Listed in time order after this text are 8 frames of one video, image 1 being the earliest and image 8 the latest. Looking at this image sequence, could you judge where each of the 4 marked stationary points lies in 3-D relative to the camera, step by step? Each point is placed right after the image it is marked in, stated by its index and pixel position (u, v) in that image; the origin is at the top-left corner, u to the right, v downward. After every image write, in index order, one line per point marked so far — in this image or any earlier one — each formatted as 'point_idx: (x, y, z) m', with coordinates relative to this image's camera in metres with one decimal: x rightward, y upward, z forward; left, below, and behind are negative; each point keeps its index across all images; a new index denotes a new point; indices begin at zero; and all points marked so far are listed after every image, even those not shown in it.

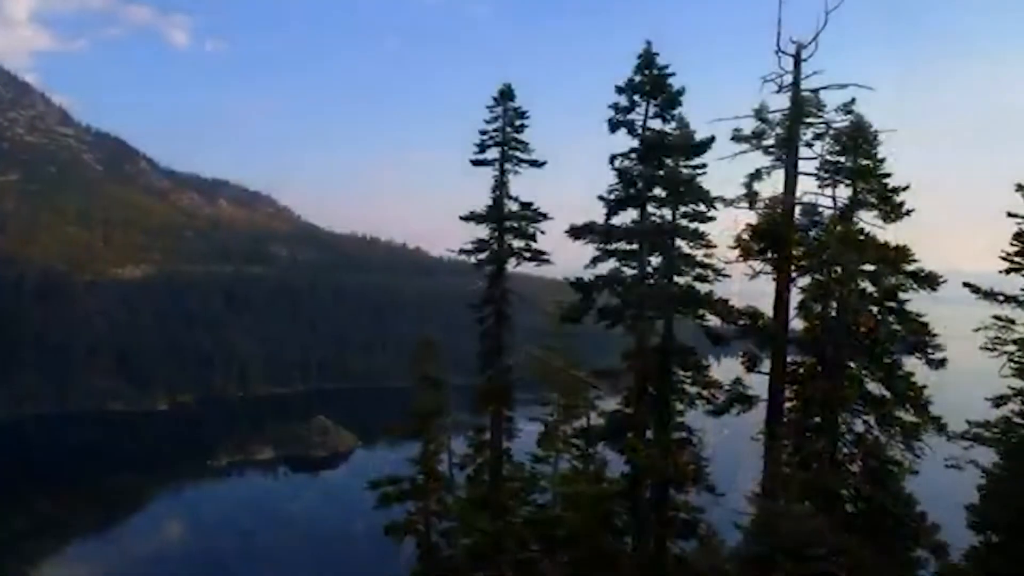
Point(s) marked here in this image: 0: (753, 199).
0: (+3.0, +1.1, +10.7) m
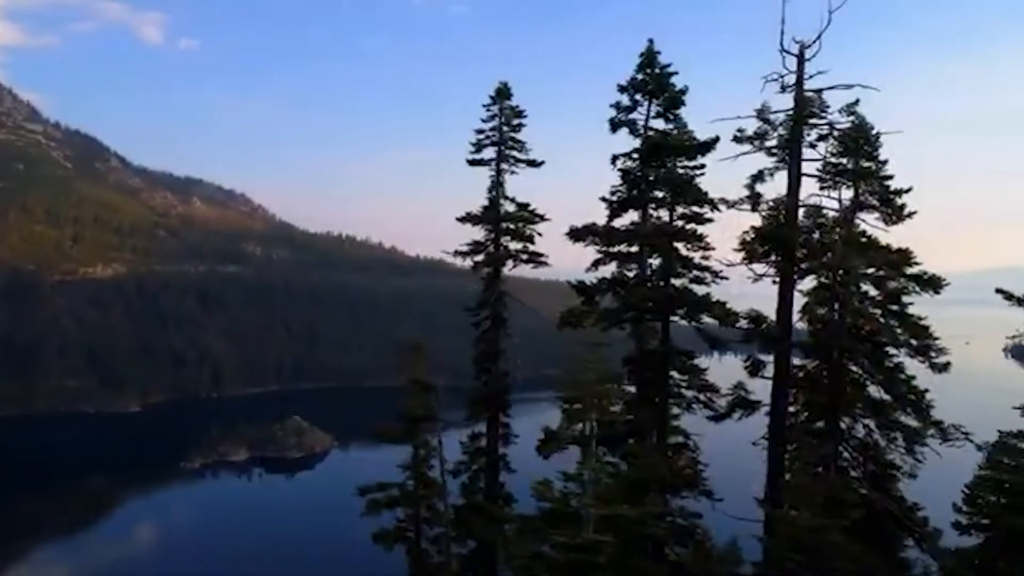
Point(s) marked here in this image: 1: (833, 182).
0: (+3.0, +1.1, +10.6) m
1: (+4.1, +1.4, +11.0) m
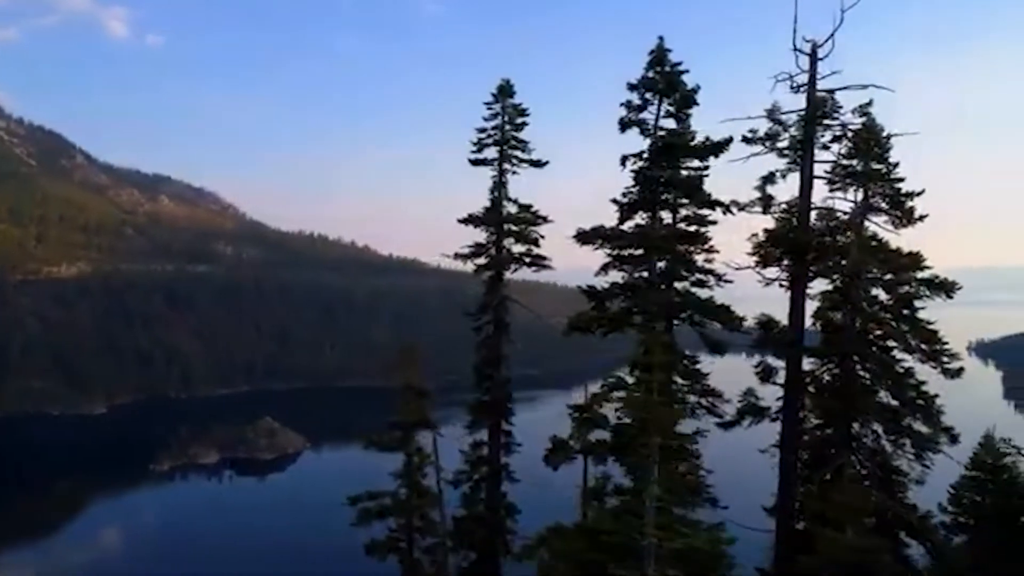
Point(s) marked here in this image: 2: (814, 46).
0: (+3.1, +1.0, +10.3) m
1: (+4.2, +1.3, +10.8) m
2: (+4.0, +3.1, +11.1) m
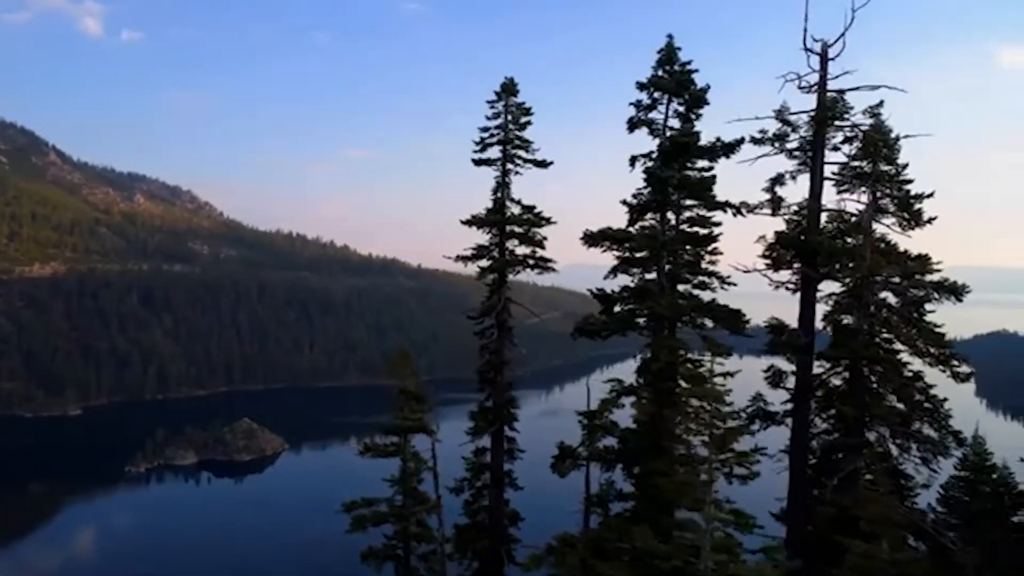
0: (+3.1, +1.0, +10.2) m
1: (+4.2, +1.3, +10.6) m
2: (+4.0, +3.1, +10.9) m
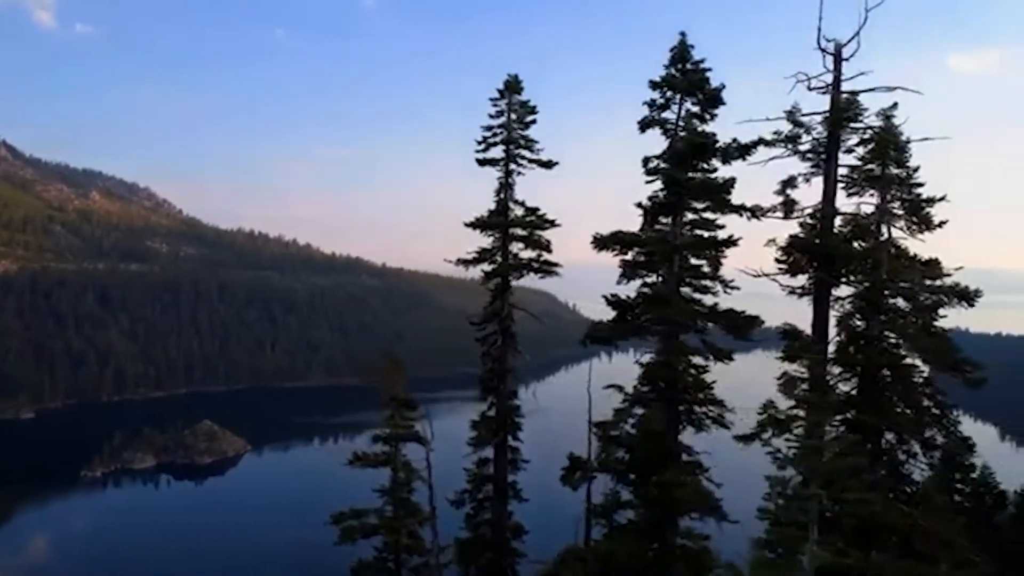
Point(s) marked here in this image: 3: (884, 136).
0: (+3.2, +0.9, +9.9) m
1: (+4.3, +1.2, +10.4) m
2: (+4.0, +3.1, +10.7) m
3: (+4.6, +1.9, +10.7) m
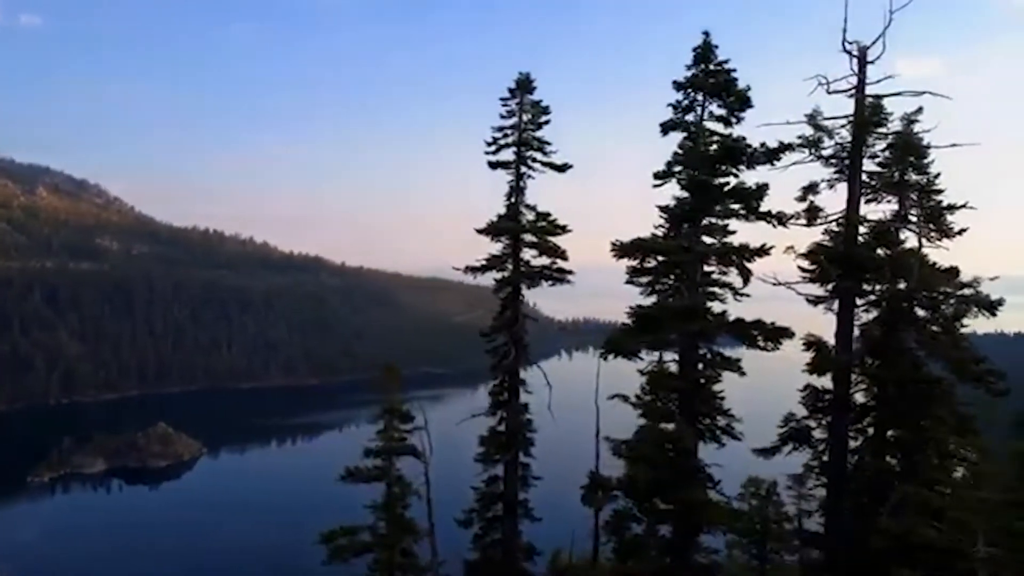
0: (+3.4, +0.8, +9.6) m
1: (+4.4, +1.1, +10.2) m
2: (+4.1, +3.0, +10.4) m
3: (+4.7, +1.8, +10.5) m
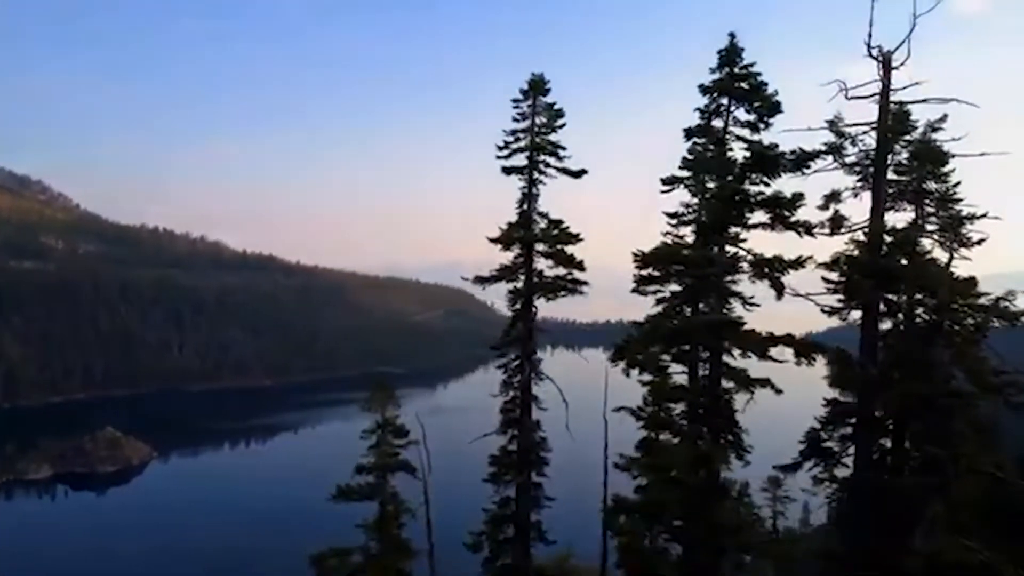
0: (+3.5, +0.7, +9.3) m
1: (+4.5, +1.0, +9.9) m
2: (+4.2, +2.8, +10.2) m
3: (+4.8, +1.7, +10.2) m
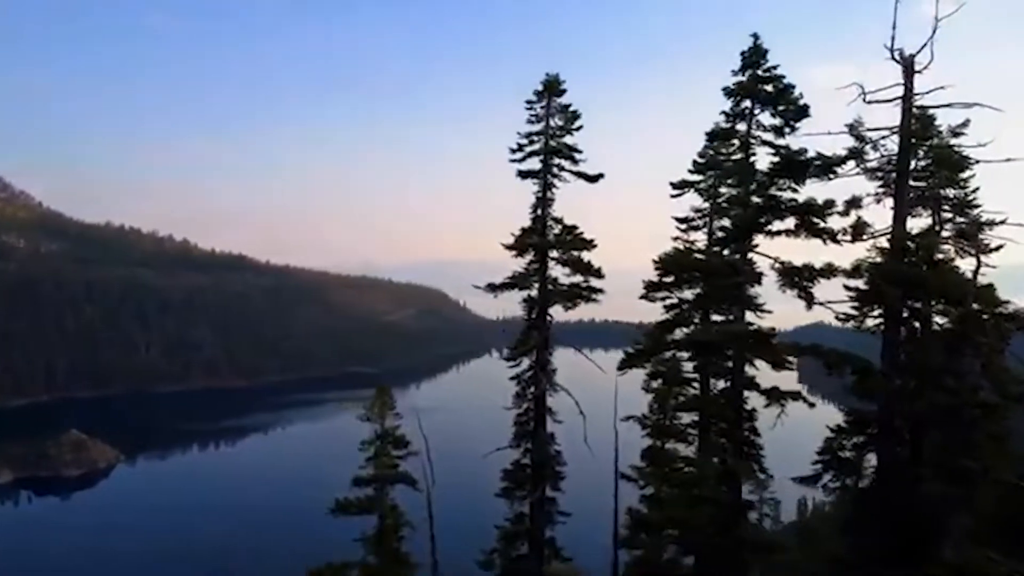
0: (+3.7, +0.6, +9.1) m
1: (+4.6, +0.9, +9.8) m
2: (+4.4, +2.7, +10.0) m
3: (+5.0, +1.6, +10.1) m
